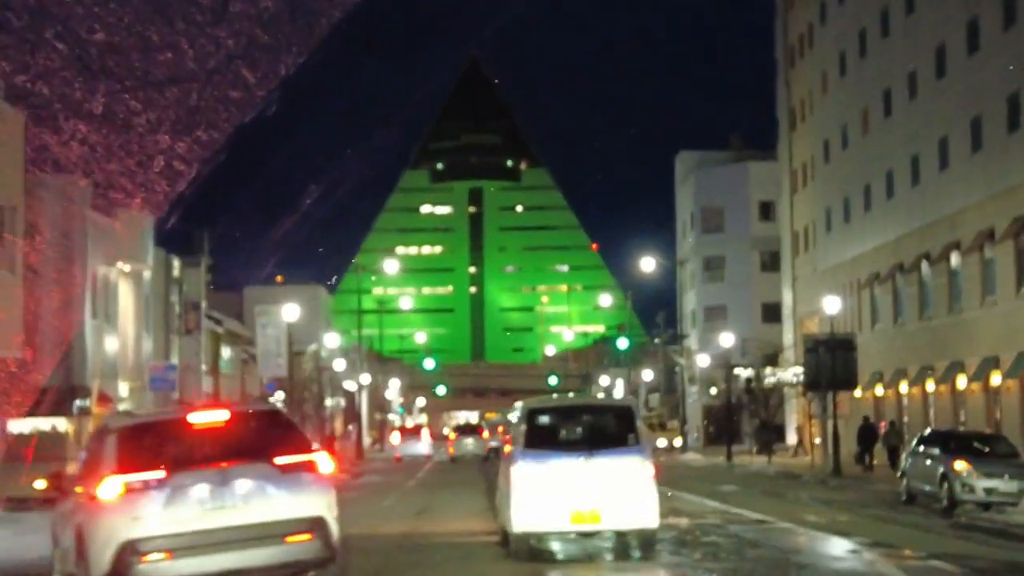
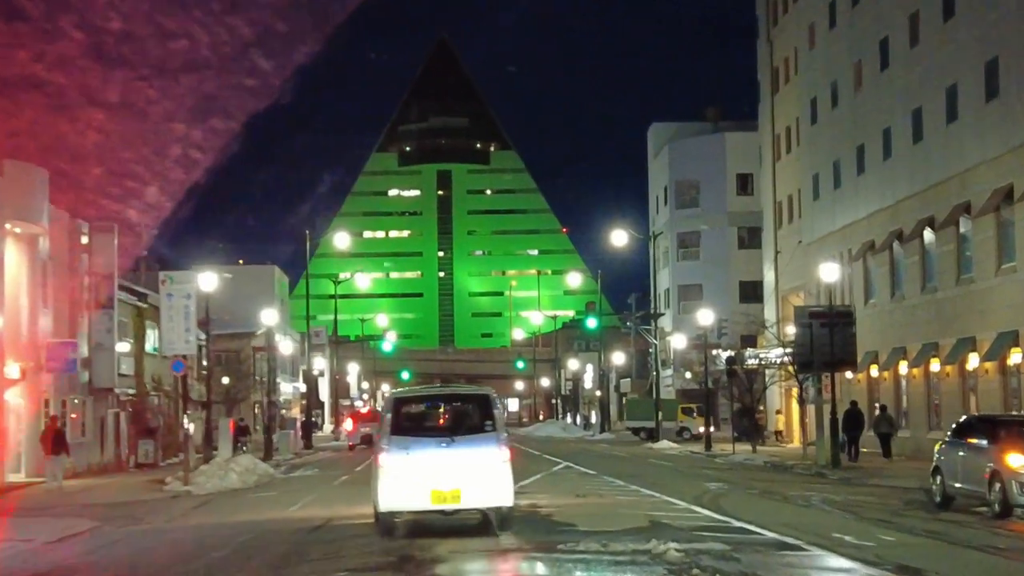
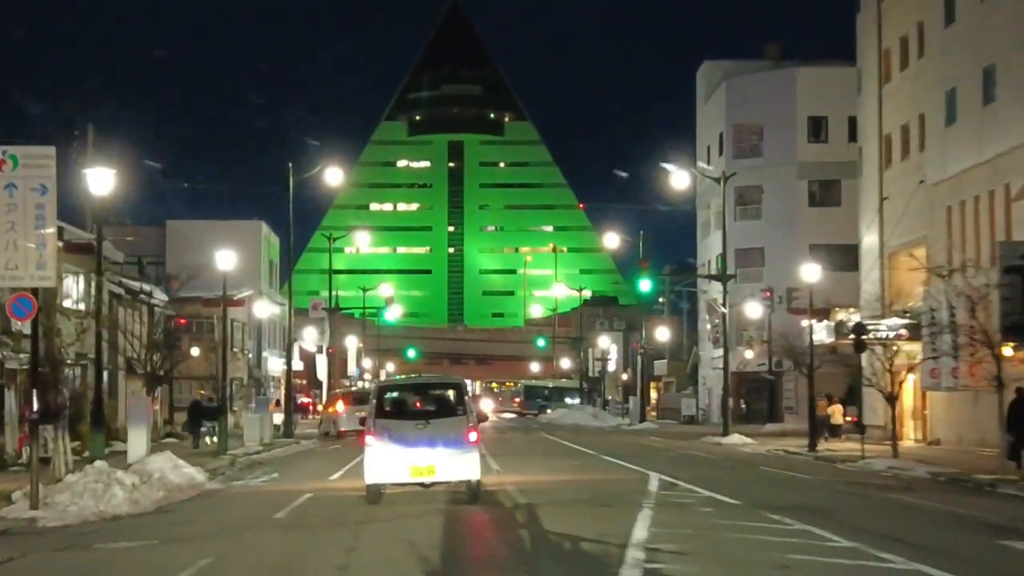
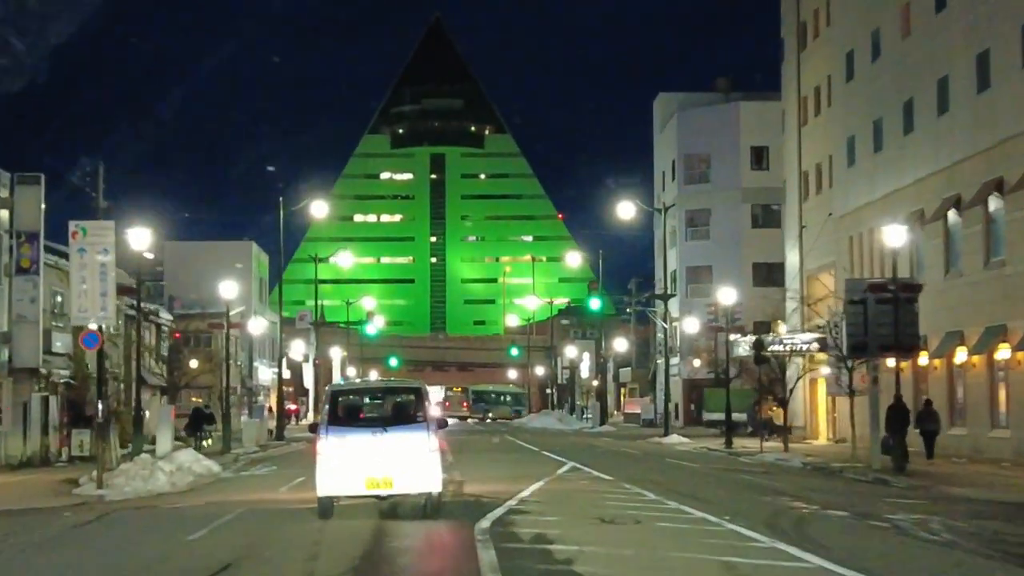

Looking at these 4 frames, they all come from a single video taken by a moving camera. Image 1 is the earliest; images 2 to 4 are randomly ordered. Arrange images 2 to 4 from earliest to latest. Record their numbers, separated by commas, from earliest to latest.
2, 4, 3
